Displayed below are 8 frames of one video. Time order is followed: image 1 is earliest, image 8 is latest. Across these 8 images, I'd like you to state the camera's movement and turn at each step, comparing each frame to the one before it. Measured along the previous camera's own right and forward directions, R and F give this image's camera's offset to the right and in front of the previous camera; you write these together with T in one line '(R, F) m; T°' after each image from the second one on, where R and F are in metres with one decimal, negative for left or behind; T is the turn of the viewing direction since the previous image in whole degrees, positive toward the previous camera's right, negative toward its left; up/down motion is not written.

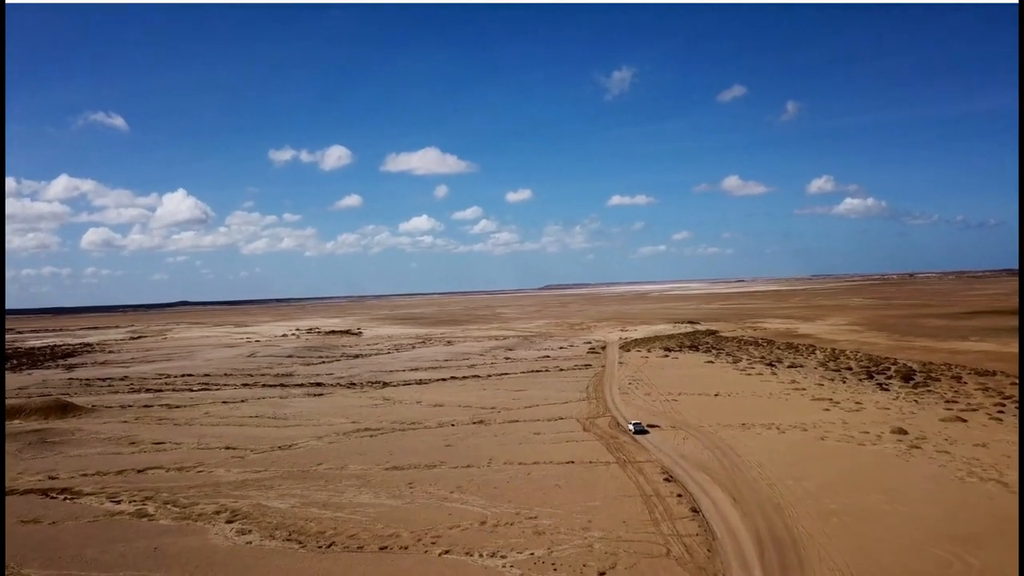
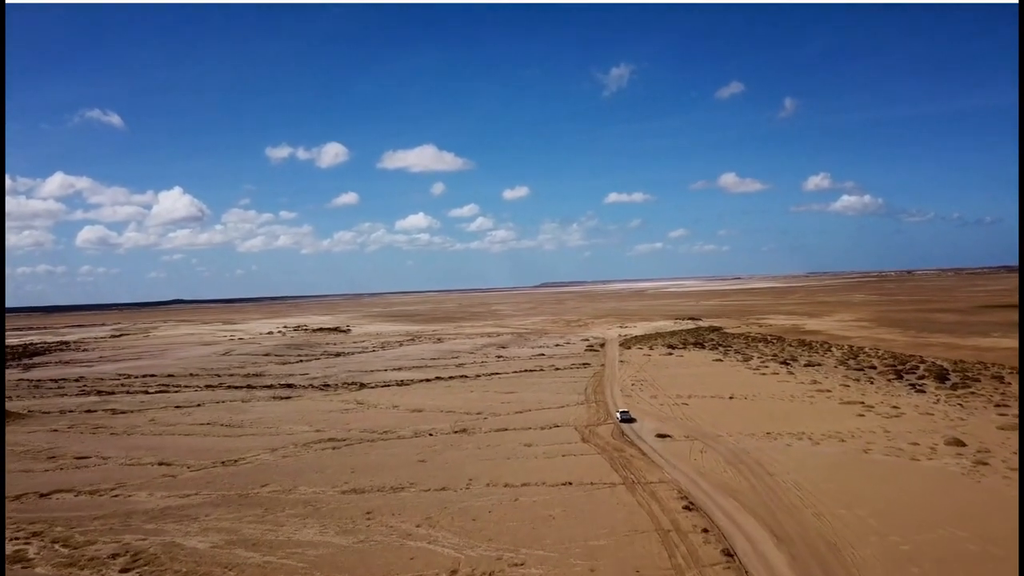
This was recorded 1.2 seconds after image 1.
(+0.4, +3.5) m; 0°
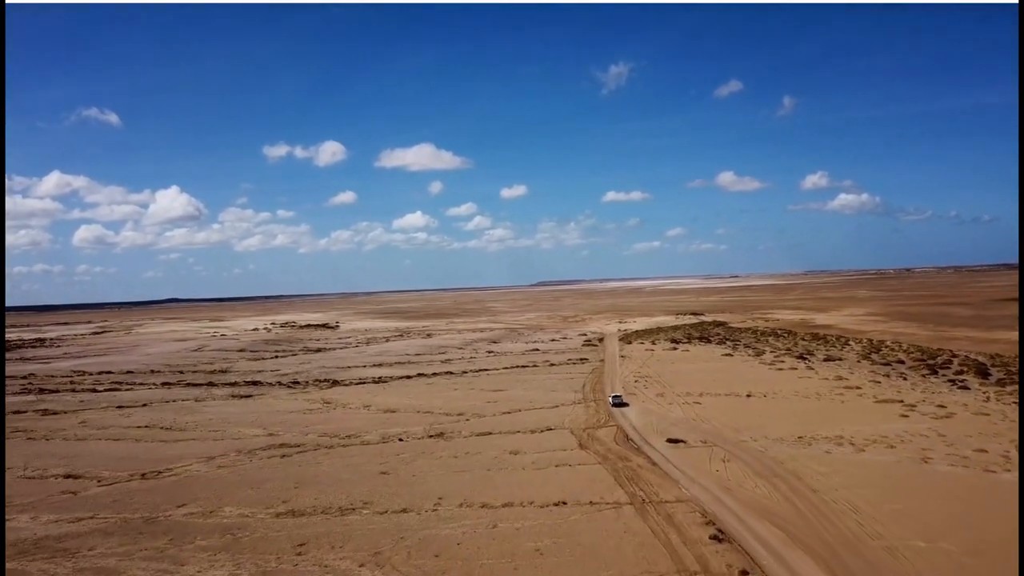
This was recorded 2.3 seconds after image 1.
(+0.4, +3.3) m; 0°
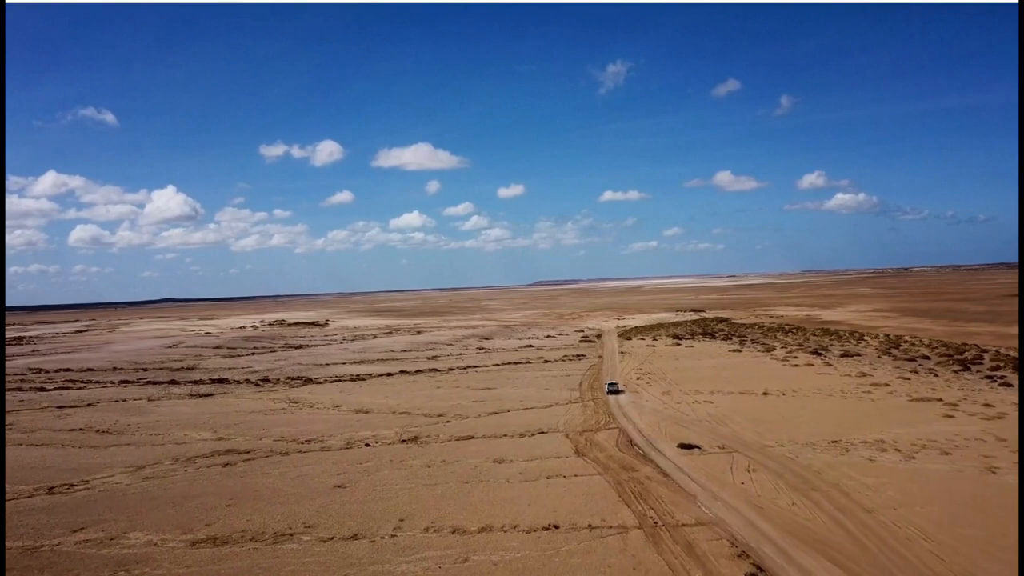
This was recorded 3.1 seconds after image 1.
(+0.3, +2.6) m; 0°
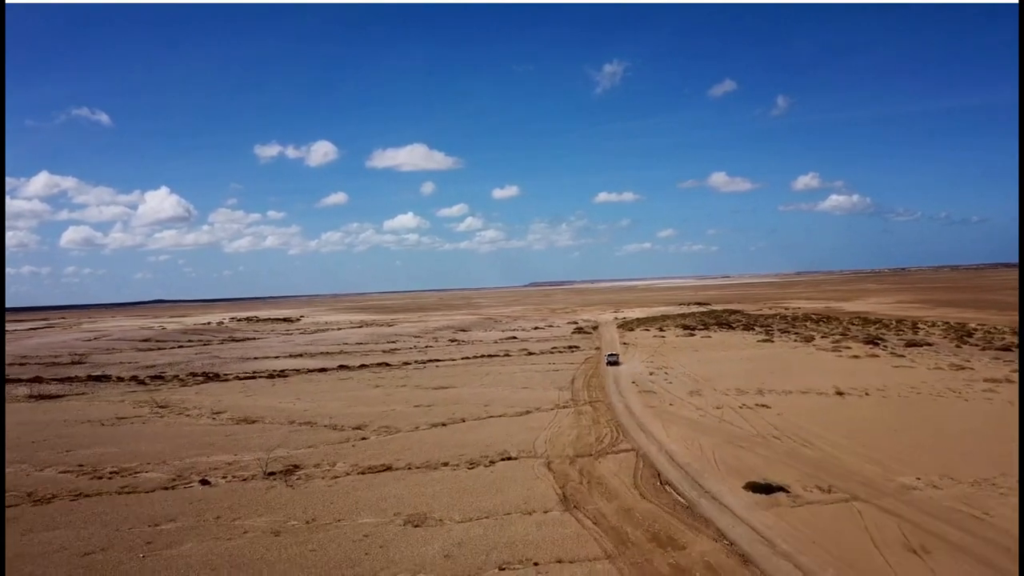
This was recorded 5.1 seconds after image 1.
(+0.9, +6.6) m; +1°
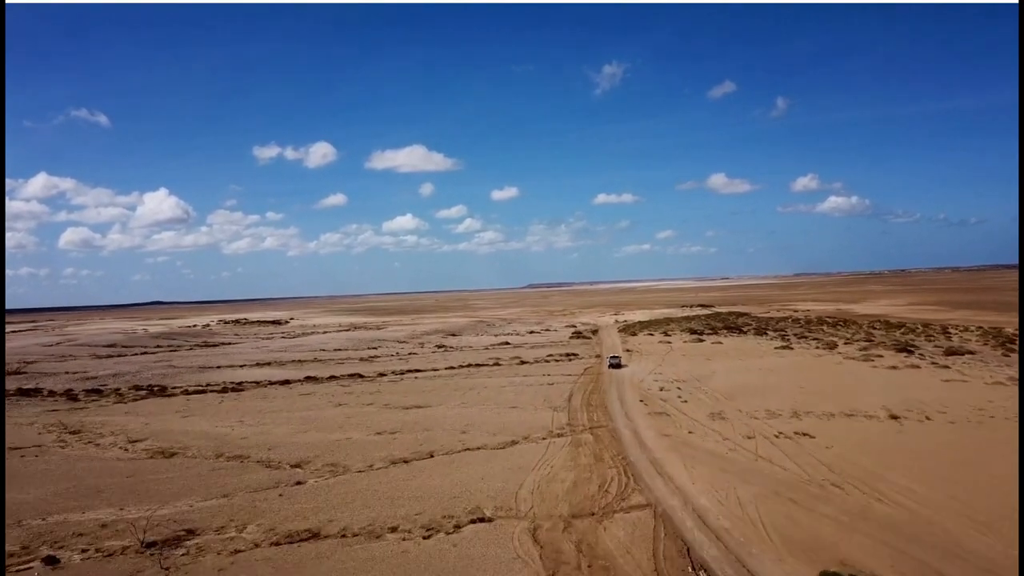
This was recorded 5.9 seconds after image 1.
(+0.3, +2.6) m; 0°
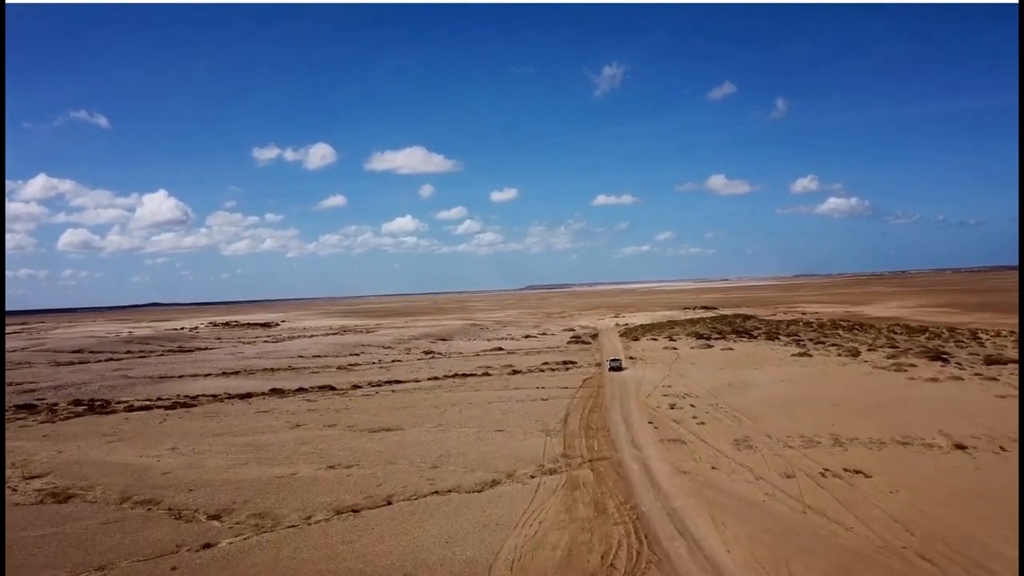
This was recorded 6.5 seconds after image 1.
(+0.3, +2.2) m; 0°
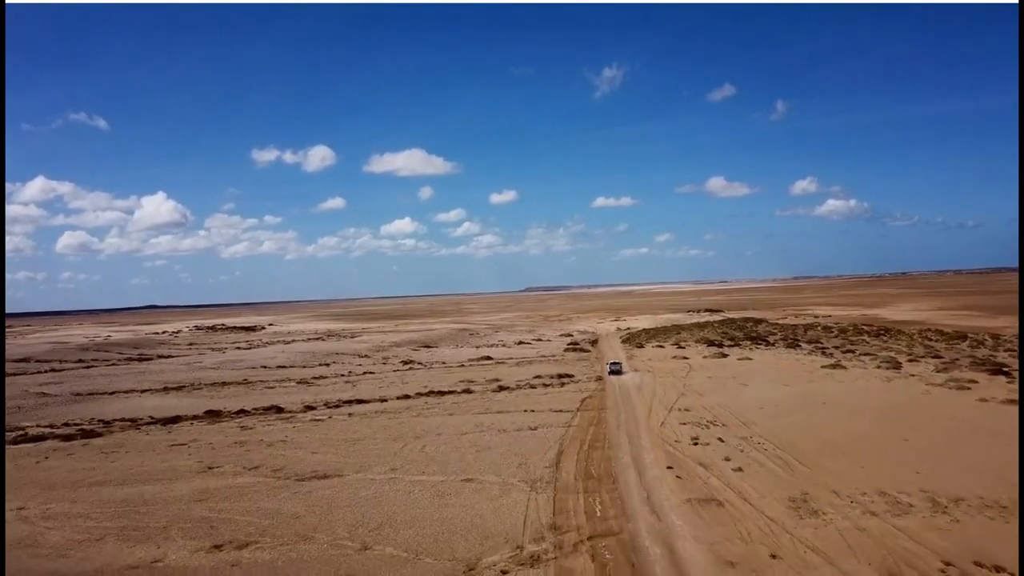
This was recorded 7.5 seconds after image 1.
(+0.4, +3.0) m; 0°
